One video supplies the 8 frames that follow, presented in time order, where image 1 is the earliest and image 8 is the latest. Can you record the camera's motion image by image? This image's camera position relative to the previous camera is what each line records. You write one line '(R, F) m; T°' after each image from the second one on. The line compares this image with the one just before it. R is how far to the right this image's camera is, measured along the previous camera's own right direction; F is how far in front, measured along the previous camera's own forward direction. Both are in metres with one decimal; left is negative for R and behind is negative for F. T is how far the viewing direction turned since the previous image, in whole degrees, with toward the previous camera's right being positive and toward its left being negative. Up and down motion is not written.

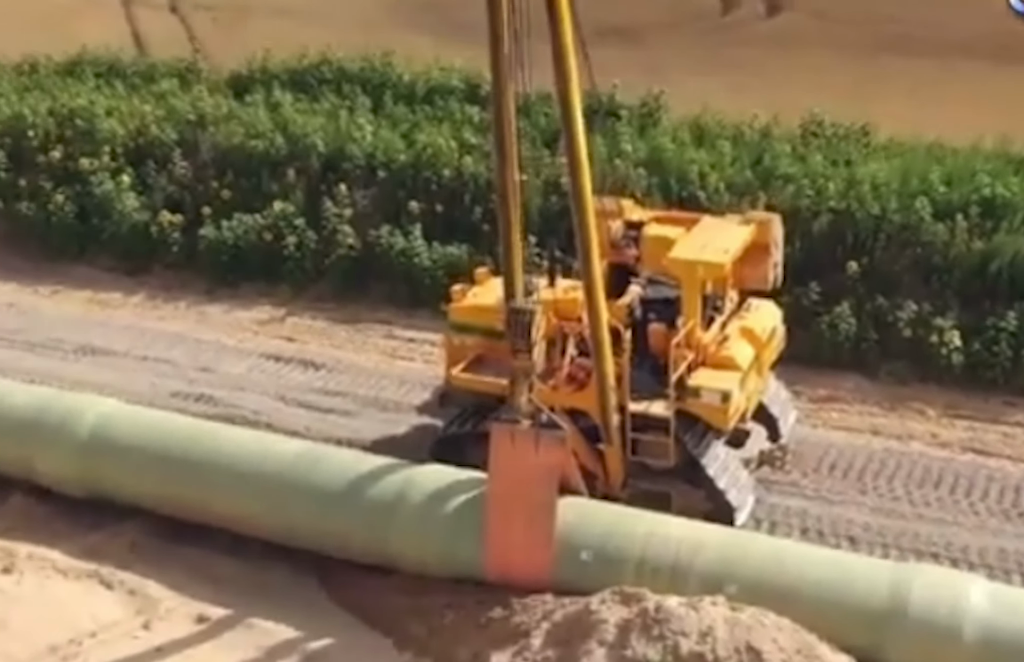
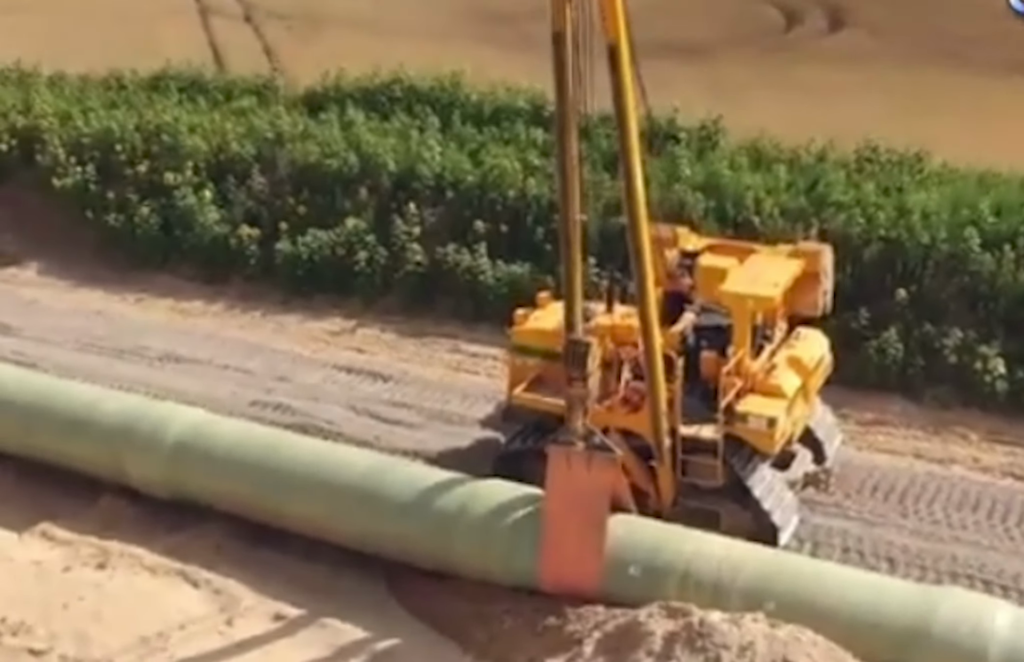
(0.0, -0.6) m; -3°
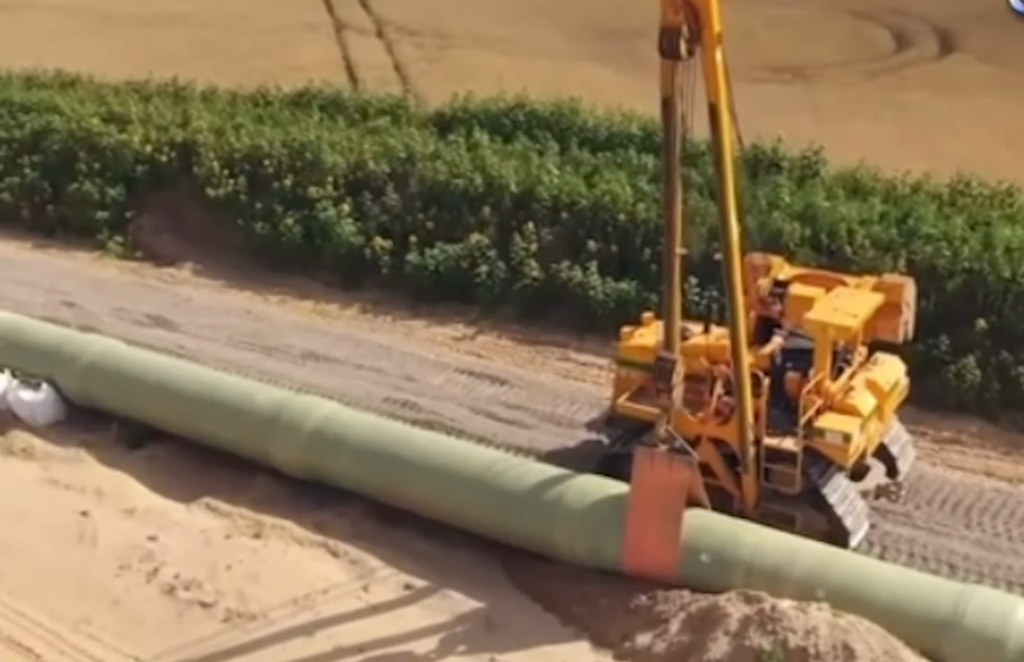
(0.0, -1.2) m; -5°
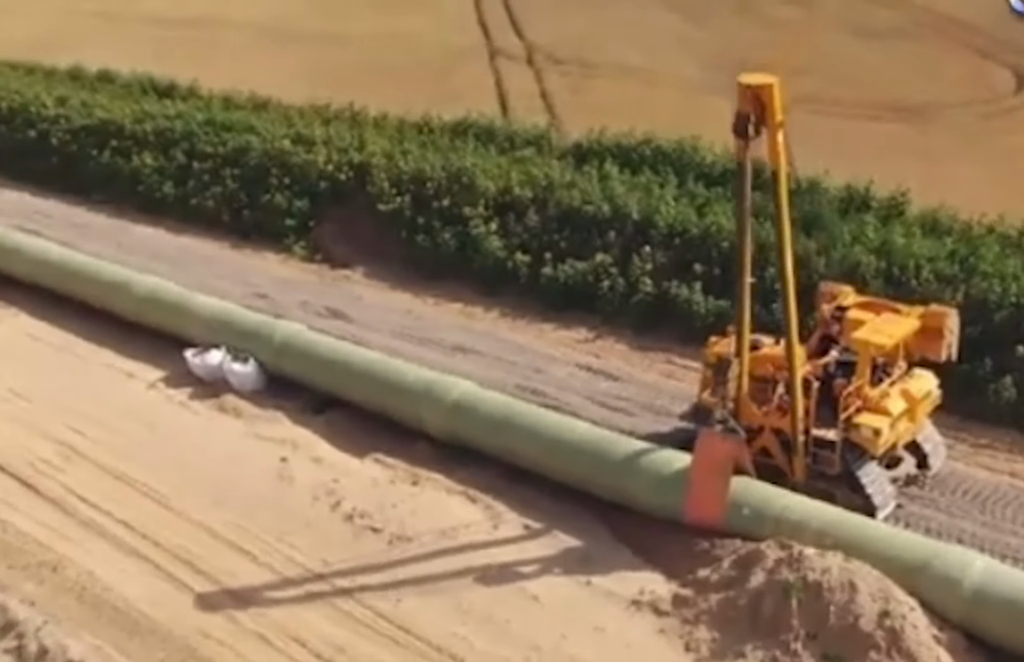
(+0.3, -2.8) m; -7°
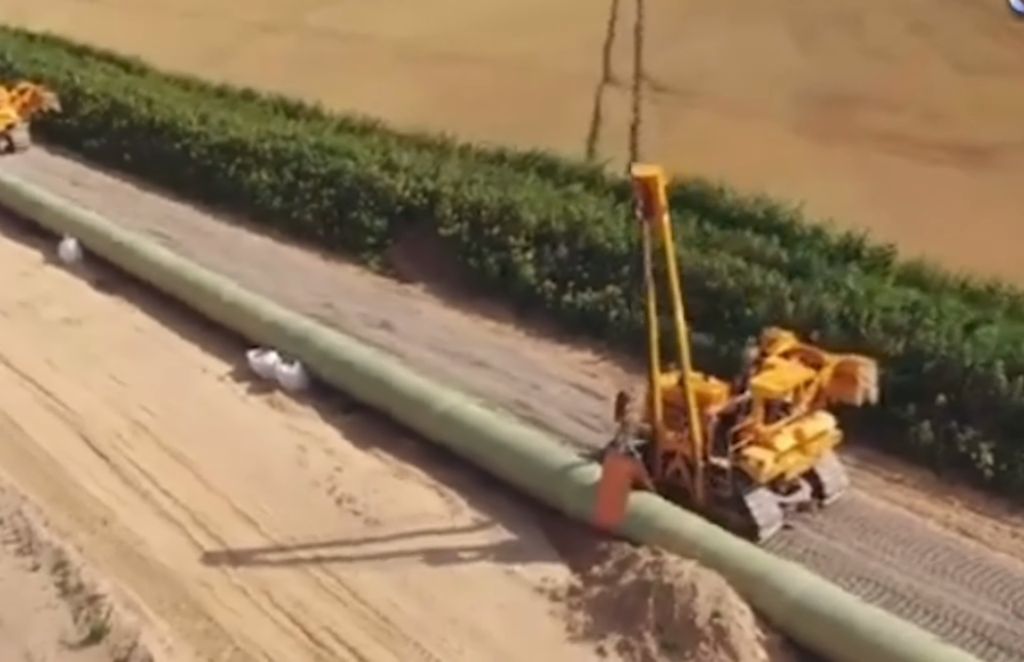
(+2.7, -2.4) m; -9°
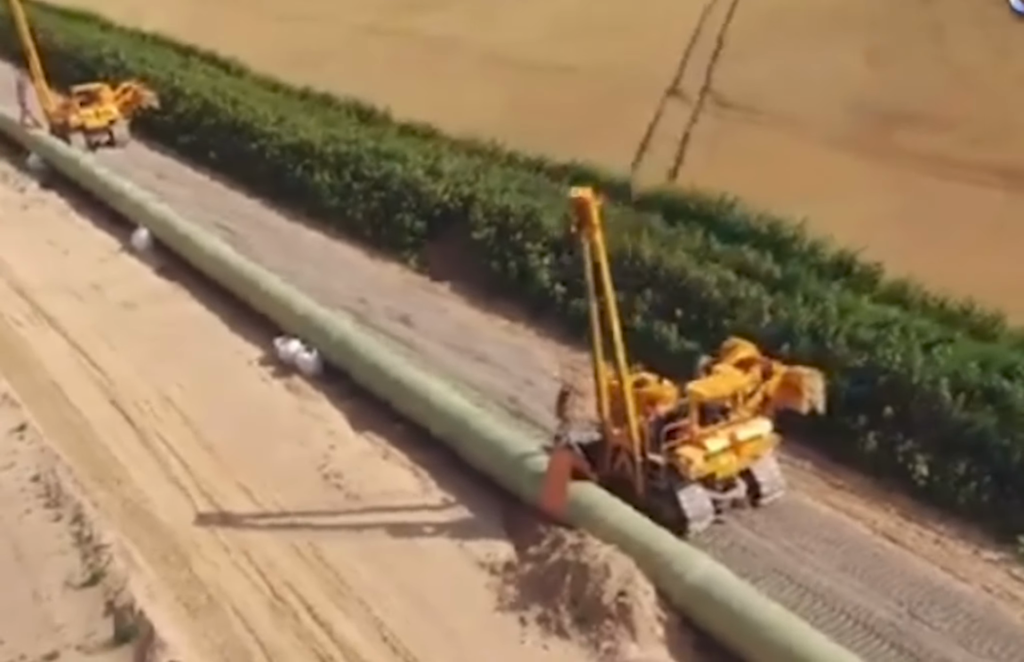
(+2.1, -1.4) m; -6°
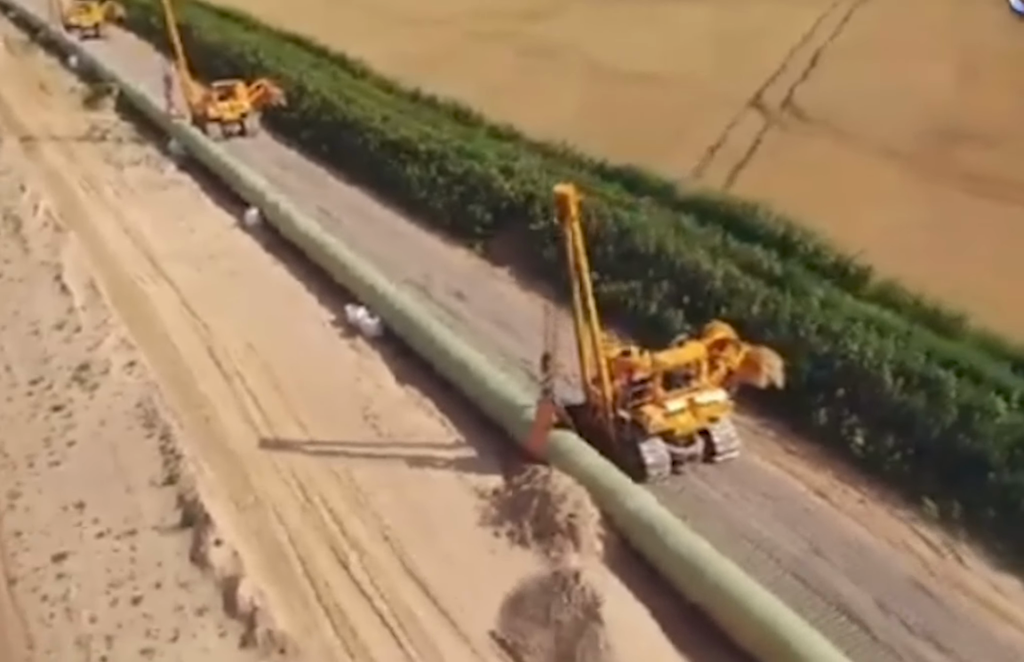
(+2.2, -3.1) m; -7°
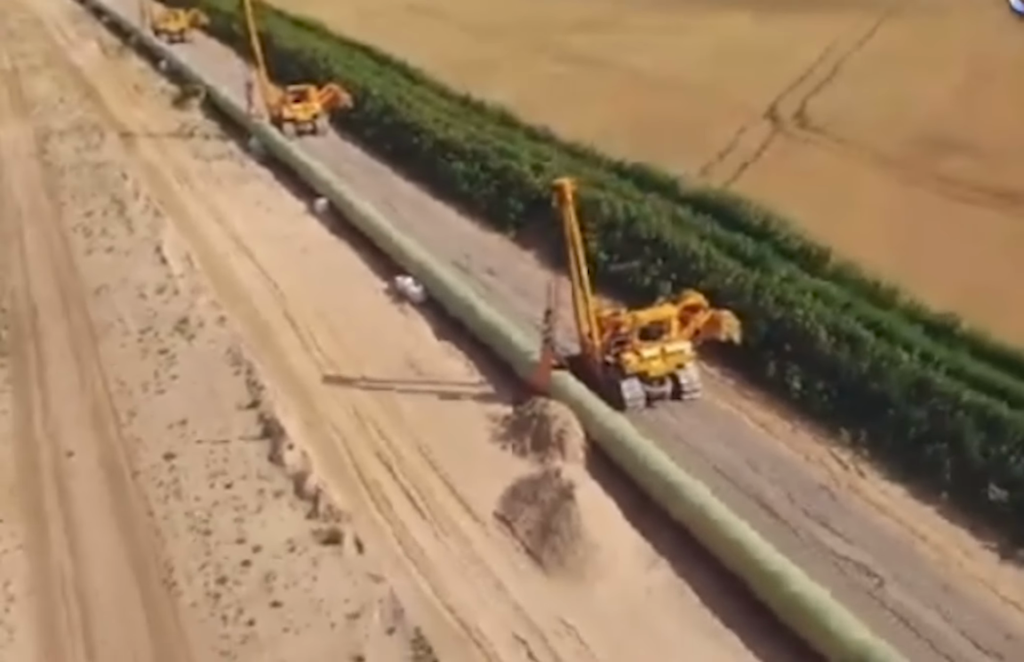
(+1.0, -4.9) m; -3°
